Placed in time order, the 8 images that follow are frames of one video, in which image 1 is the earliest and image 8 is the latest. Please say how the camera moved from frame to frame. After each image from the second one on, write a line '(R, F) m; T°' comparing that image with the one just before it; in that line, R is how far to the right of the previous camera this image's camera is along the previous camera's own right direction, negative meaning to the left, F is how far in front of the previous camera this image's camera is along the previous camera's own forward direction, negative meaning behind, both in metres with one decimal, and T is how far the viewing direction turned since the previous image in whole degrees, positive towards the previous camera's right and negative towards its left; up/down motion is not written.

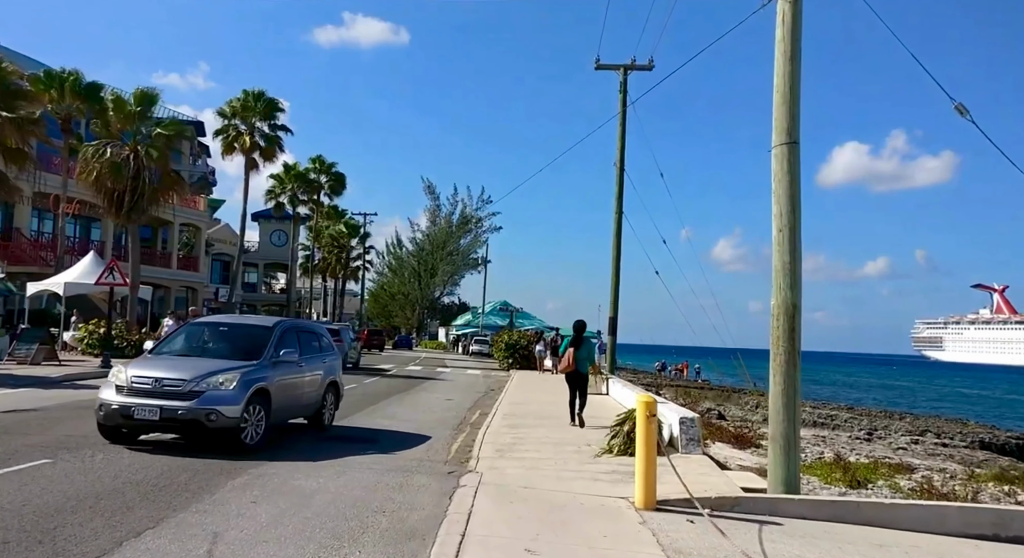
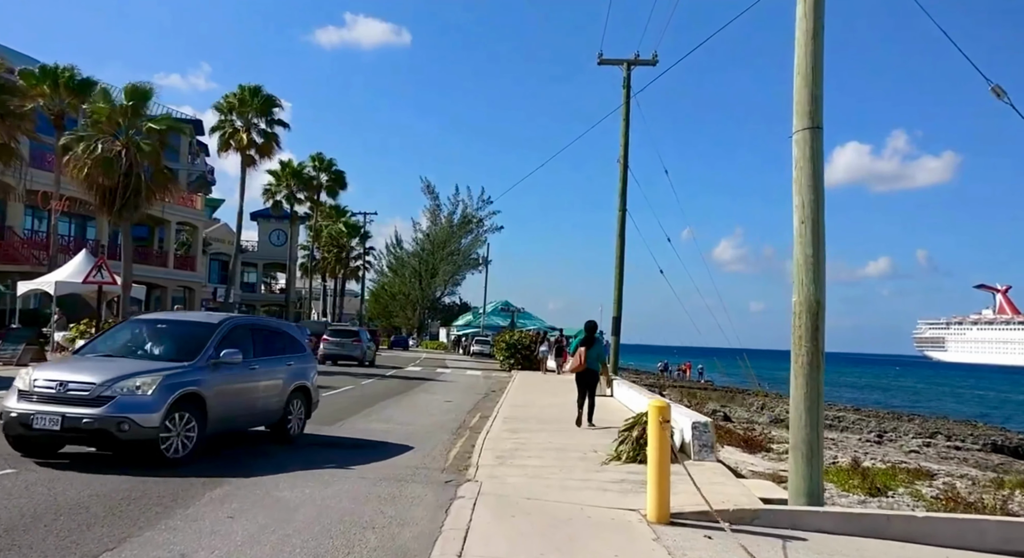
(0.0, +0.7) m; 0°
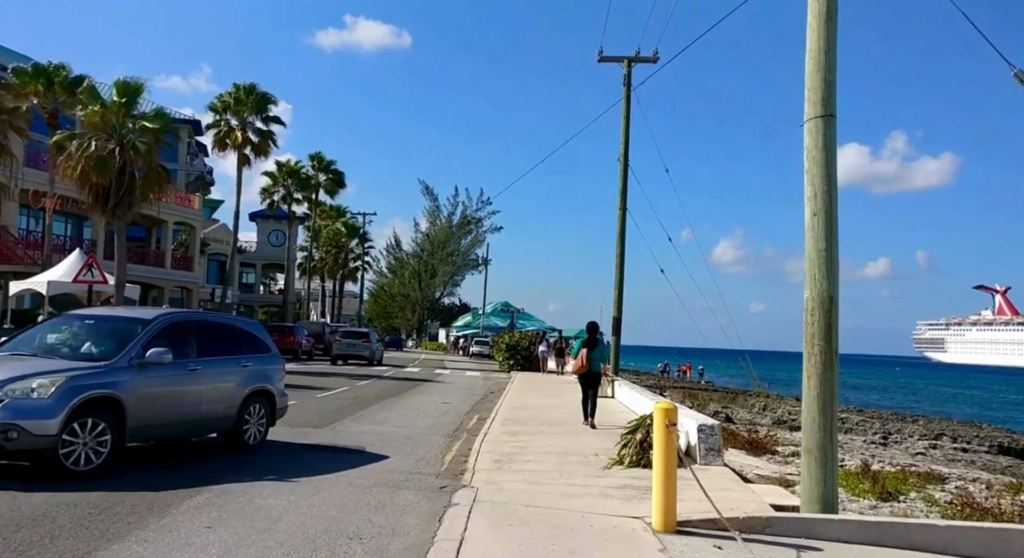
(0.0, +0.5) m; 0°
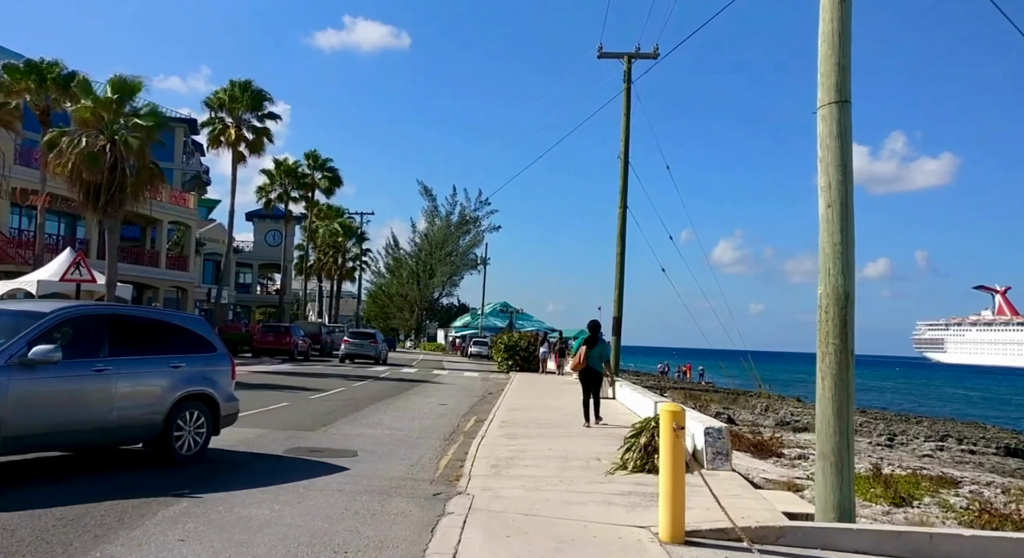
(0.0, +0.5) m; 0°
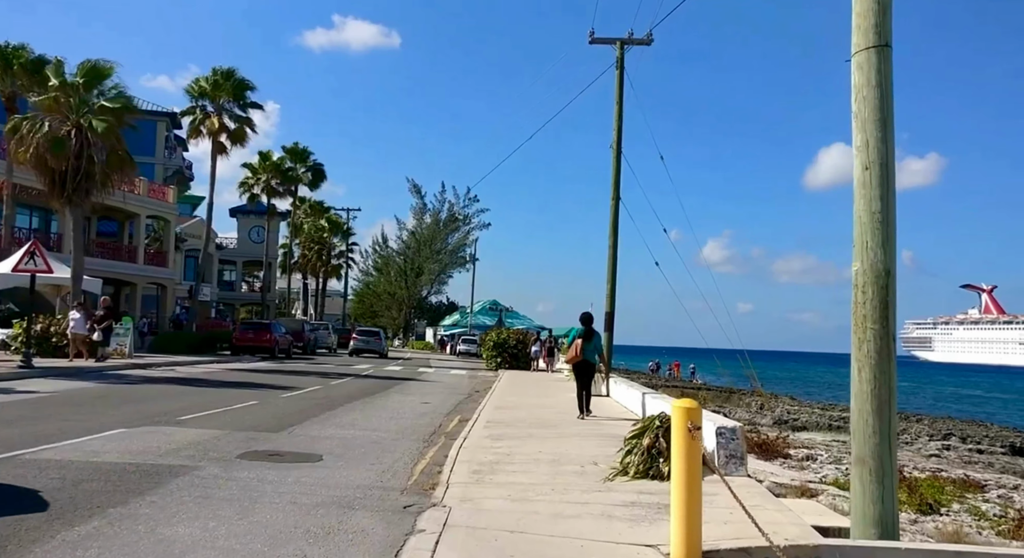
(+0.1, +1.3) m; +1°
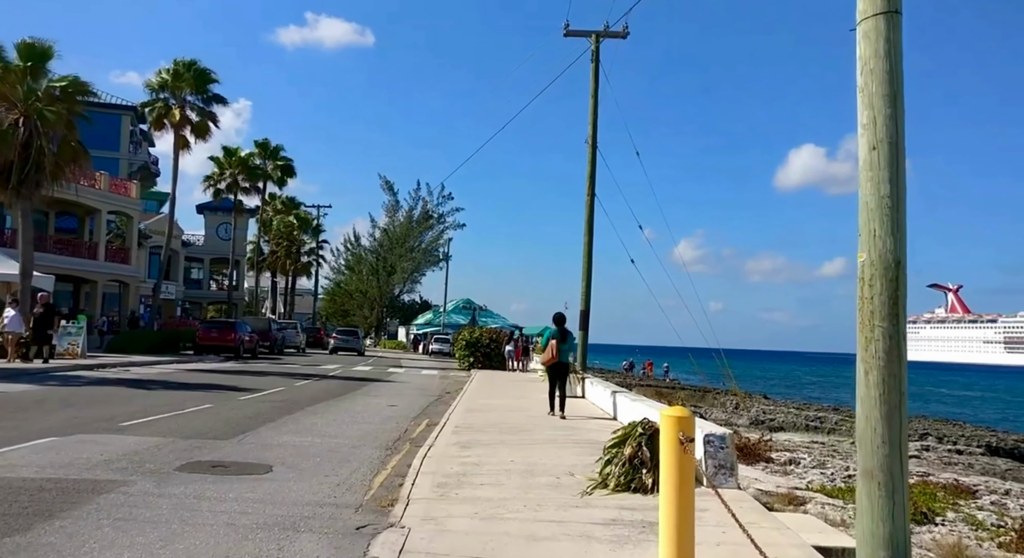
(0.0, +0.8) m; +2°
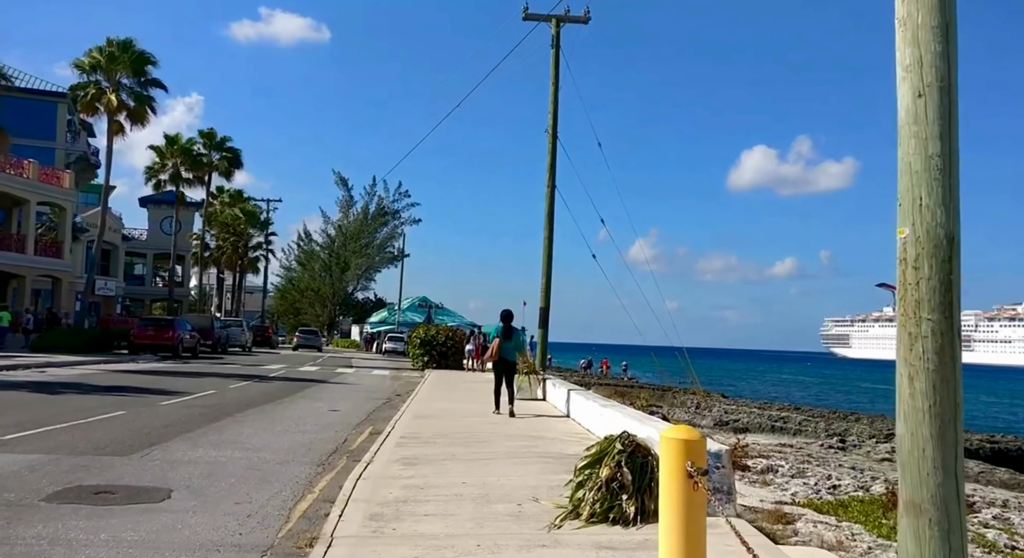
(0.0, +1.5) m; +3°
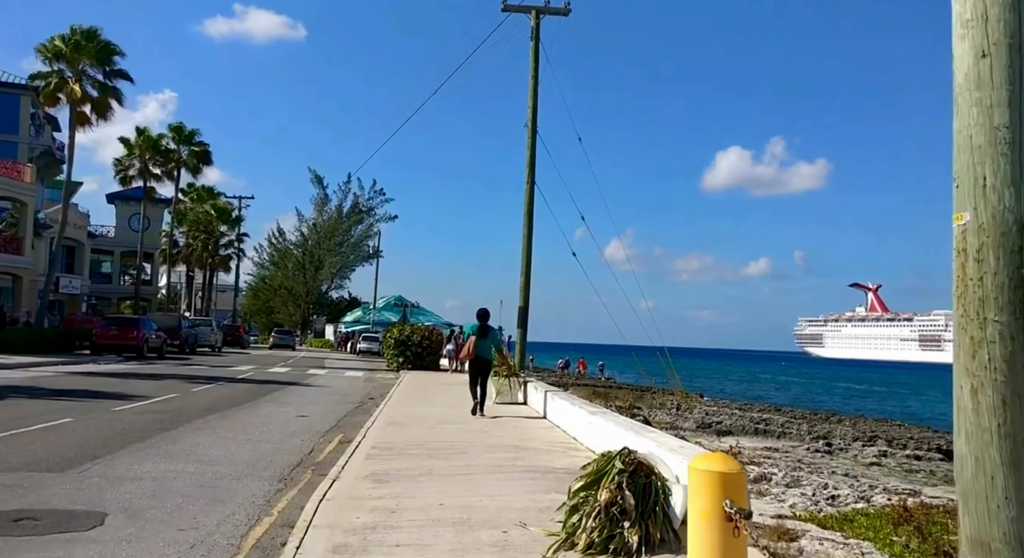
(-0.1, +0.9) m; +2°
